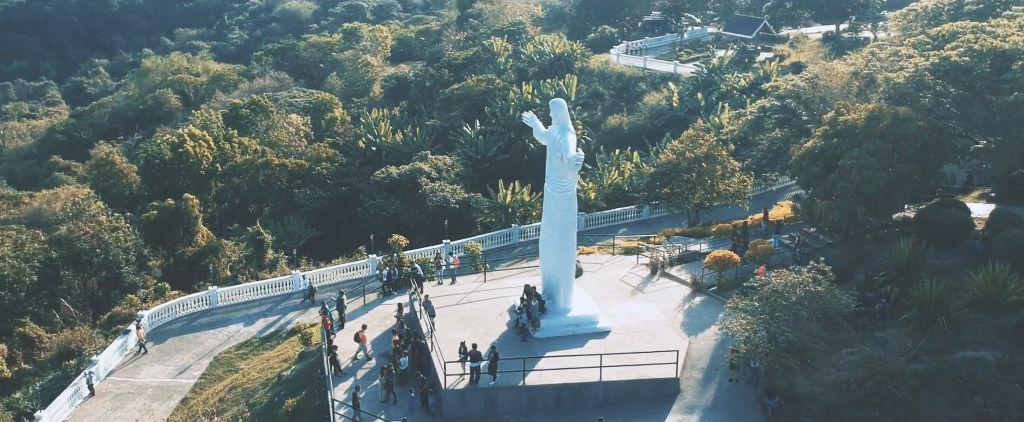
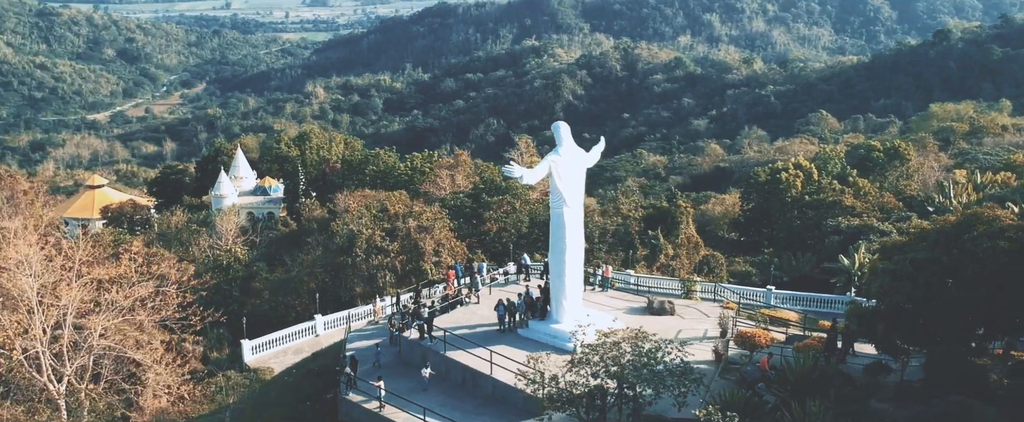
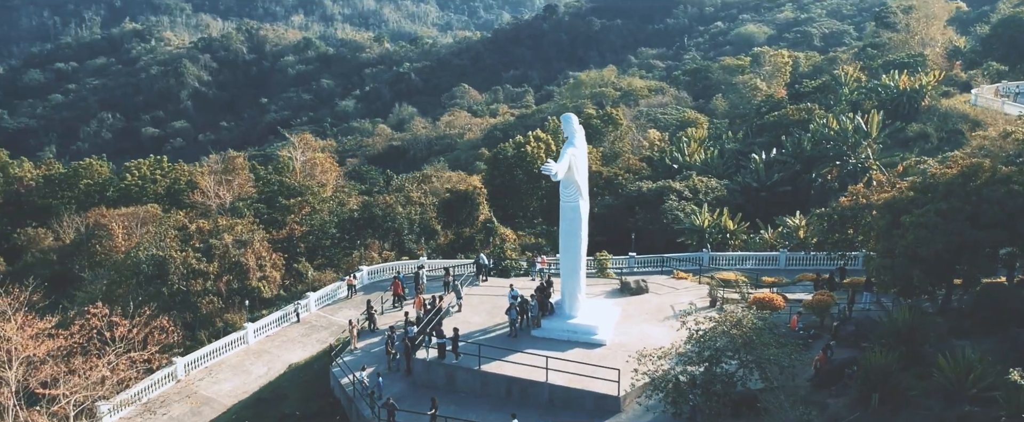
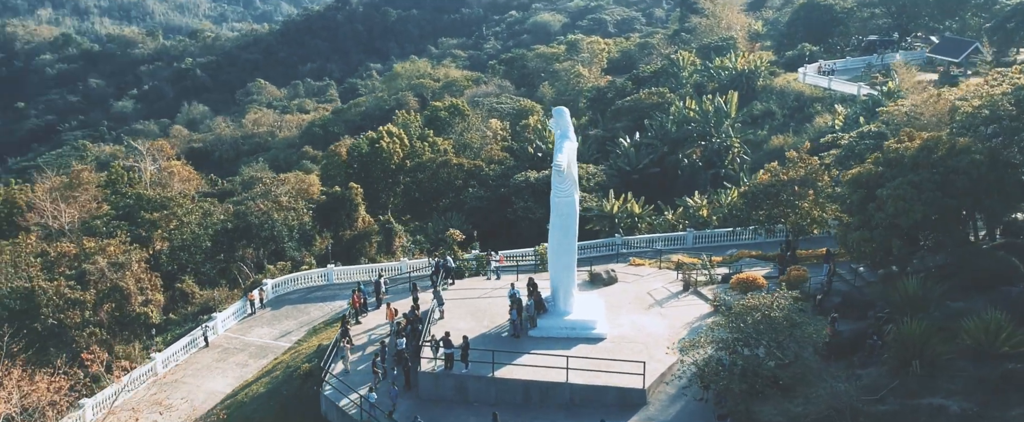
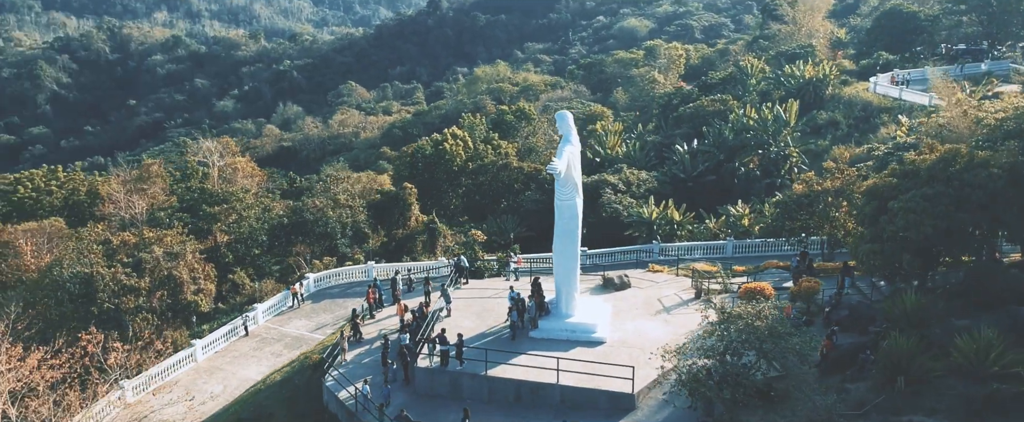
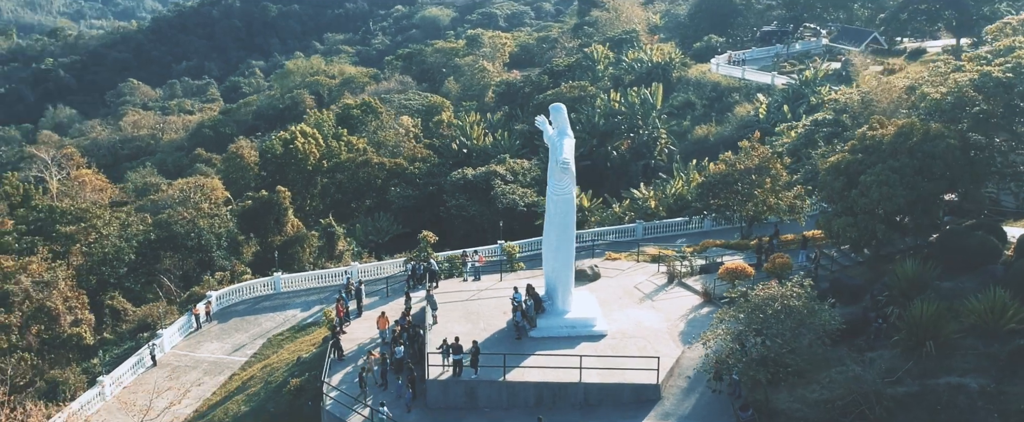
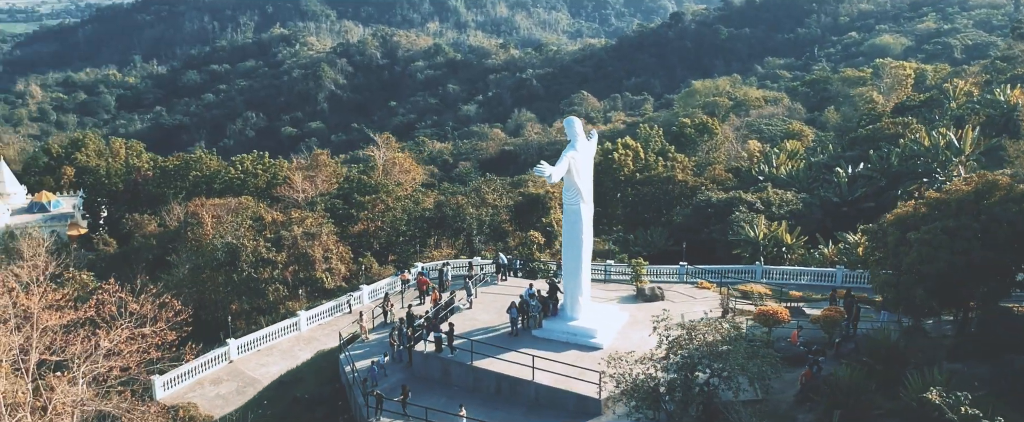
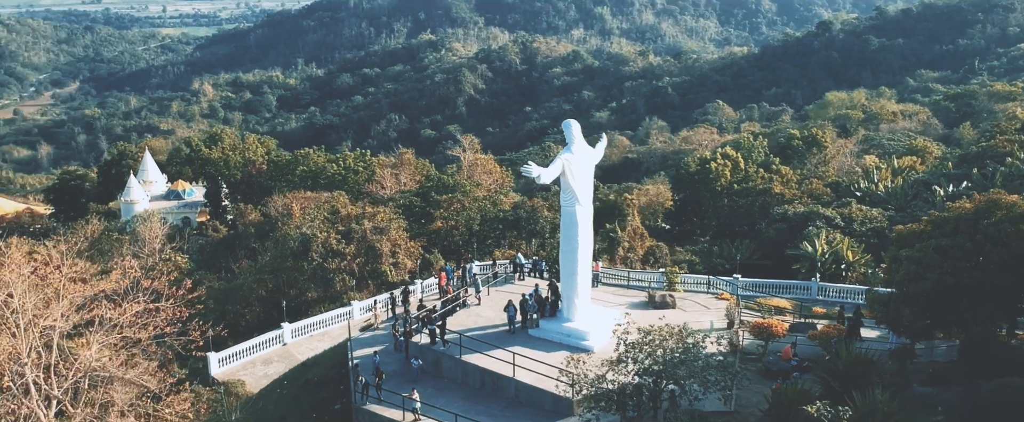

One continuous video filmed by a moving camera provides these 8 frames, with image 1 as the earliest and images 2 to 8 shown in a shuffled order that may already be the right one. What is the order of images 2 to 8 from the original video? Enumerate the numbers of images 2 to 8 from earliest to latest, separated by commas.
6, 4, 5, 3, 7, 8, 2
